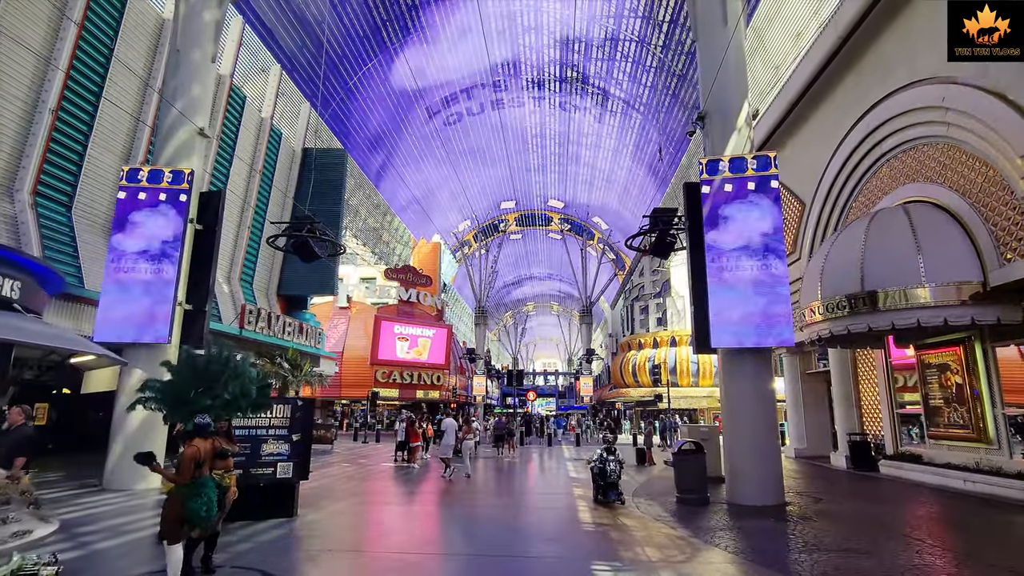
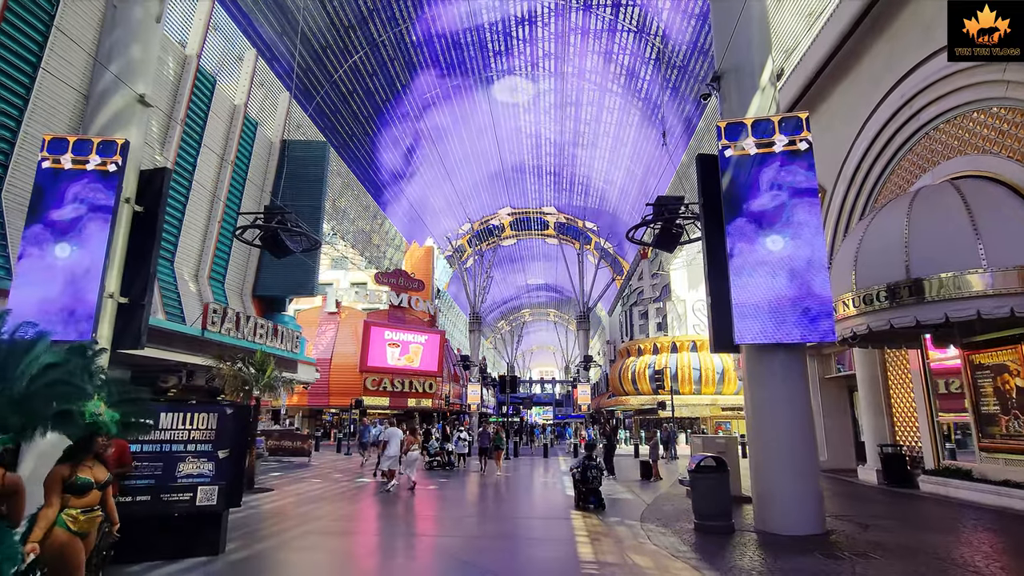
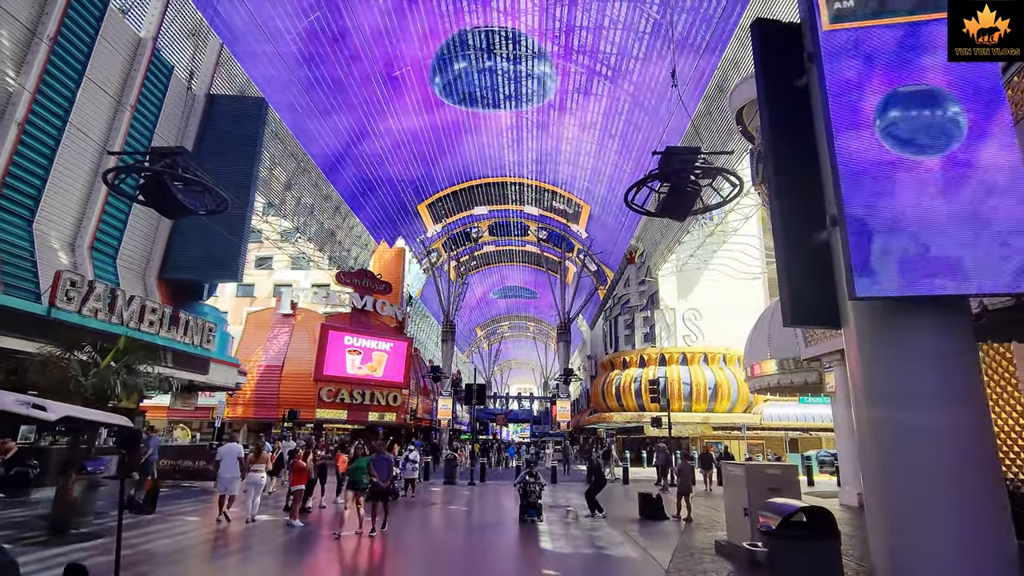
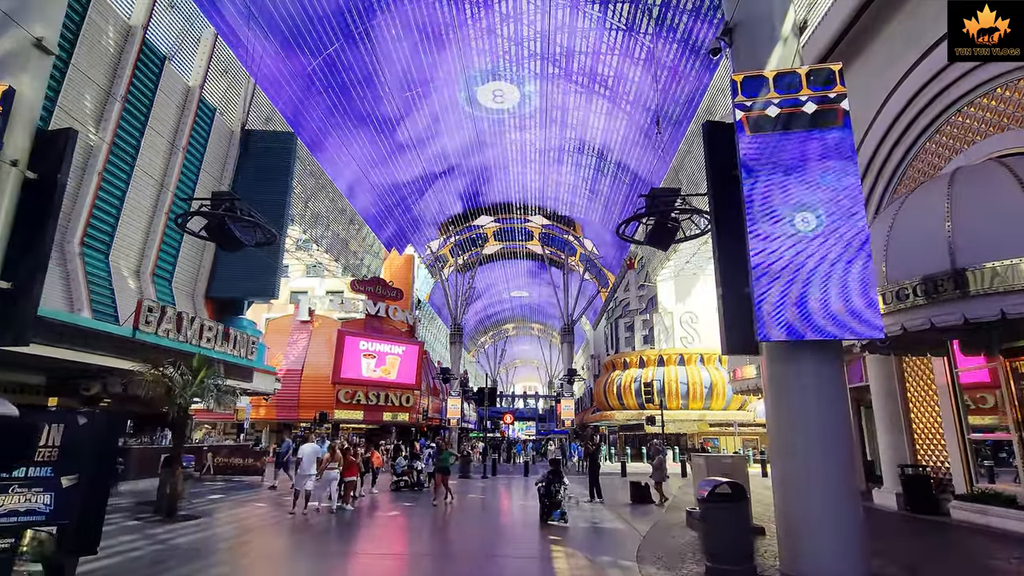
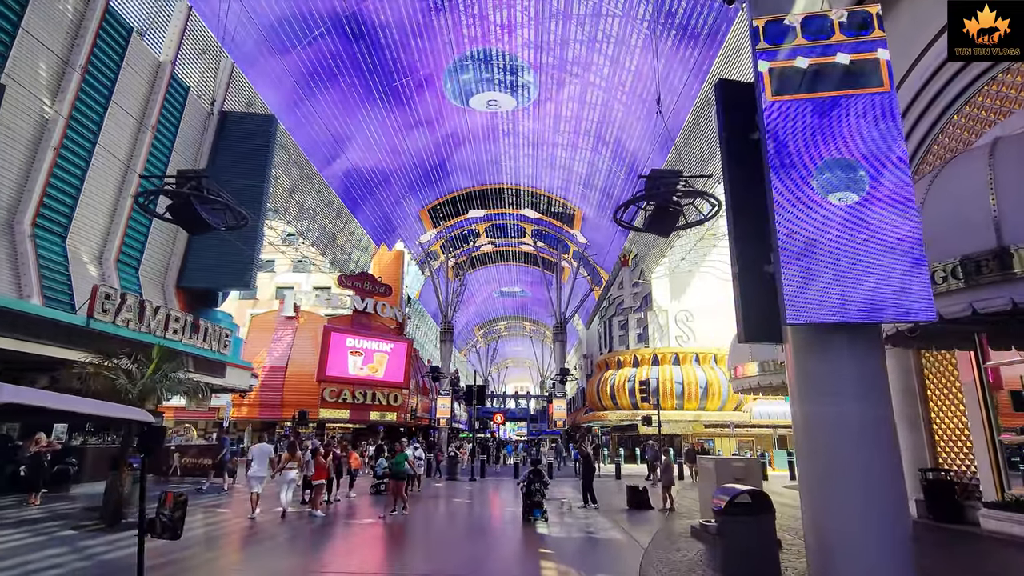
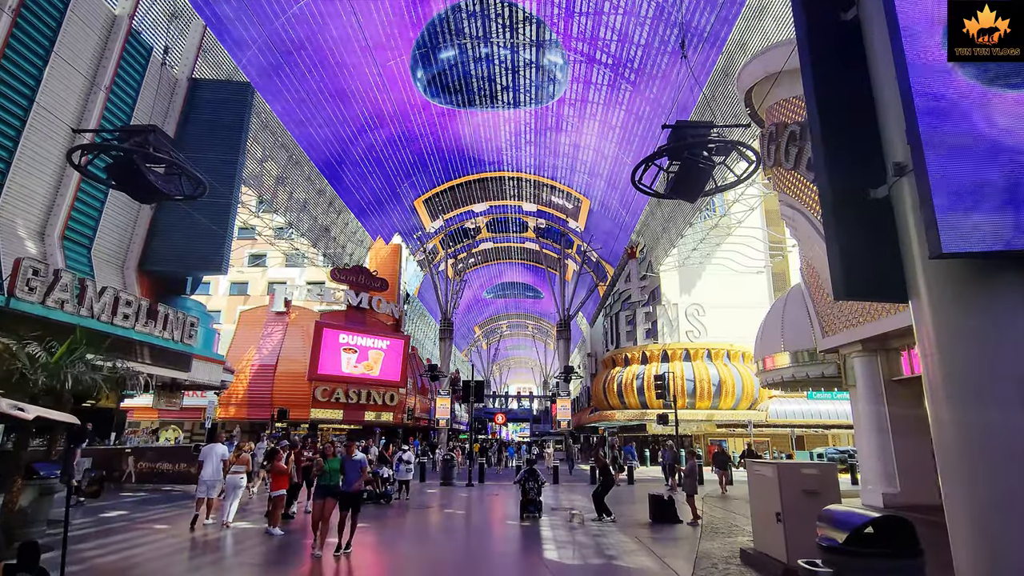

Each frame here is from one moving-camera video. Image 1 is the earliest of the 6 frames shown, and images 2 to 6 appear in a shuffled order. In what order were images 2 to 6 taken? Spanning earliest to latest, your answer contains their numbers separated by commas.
2, 4, 5, 3, 6
